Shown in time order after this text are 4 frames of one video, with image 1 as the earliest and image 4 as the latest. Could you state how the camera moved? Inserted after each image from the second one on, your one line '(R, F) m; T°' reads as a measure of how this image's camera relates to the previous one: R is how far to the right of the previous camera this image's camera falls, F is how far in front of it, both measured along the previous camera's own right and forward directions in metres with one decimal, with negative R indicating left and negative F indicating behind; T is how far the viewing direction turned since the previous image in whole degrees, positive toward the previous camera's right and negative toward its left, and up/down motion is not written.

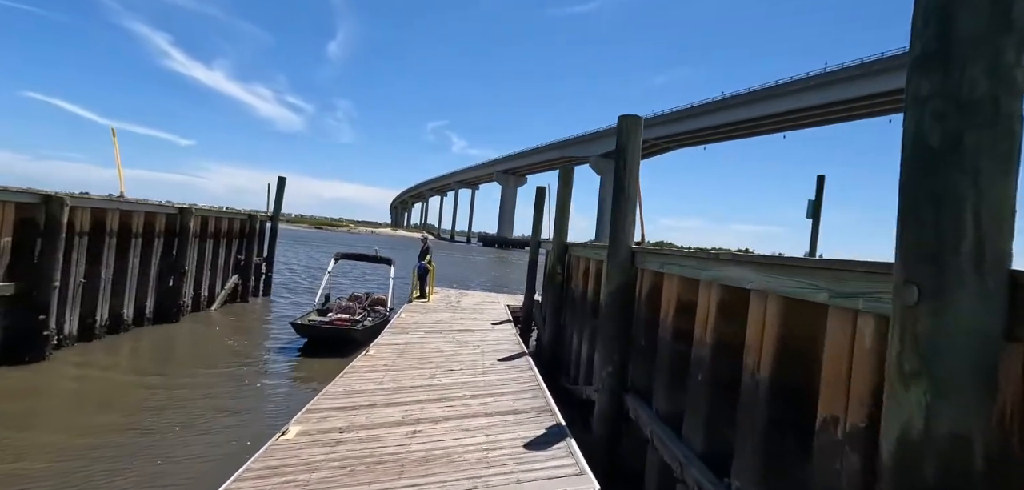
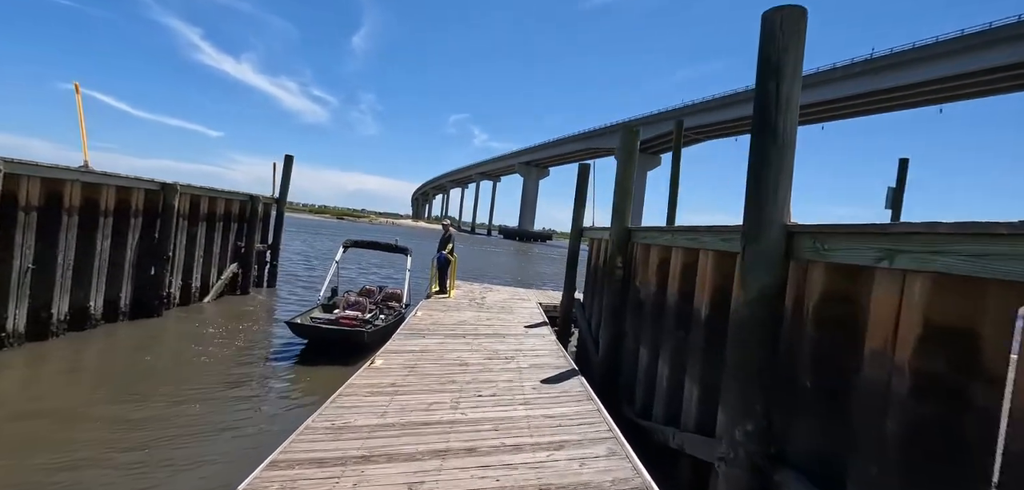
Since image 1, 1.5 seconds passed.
(-0.3, +1.9) m; -2°
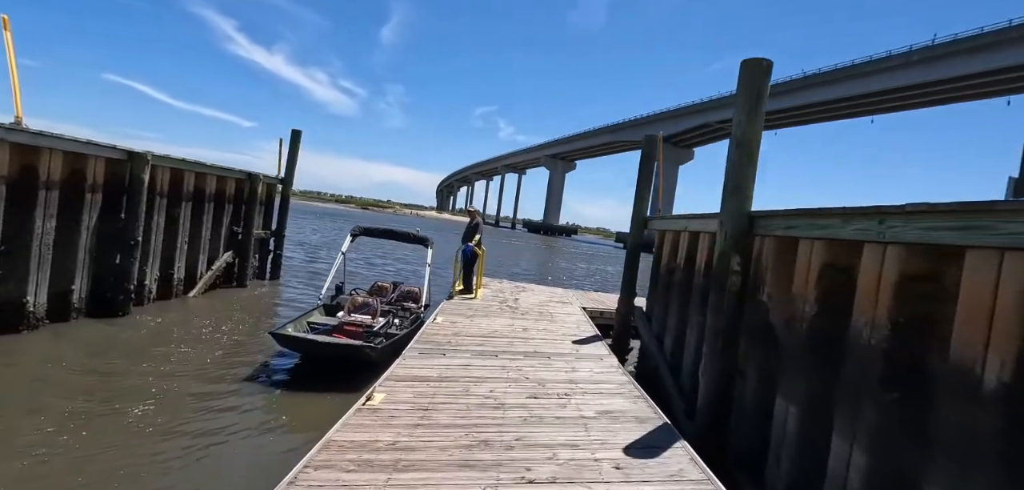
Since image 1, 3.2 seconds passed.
(-0.3, +2.1) m; -3°
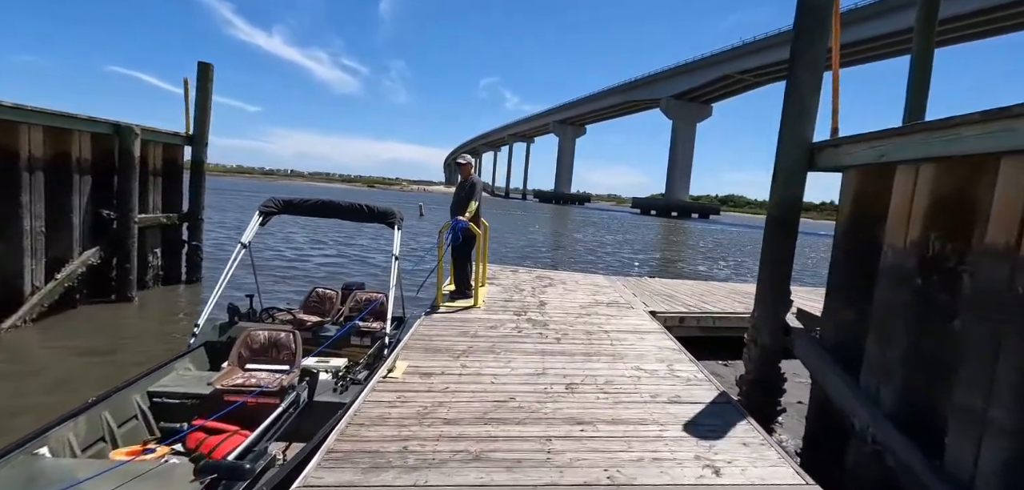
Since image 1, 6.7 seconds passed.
(-0.1, +4.1) m; -1°
